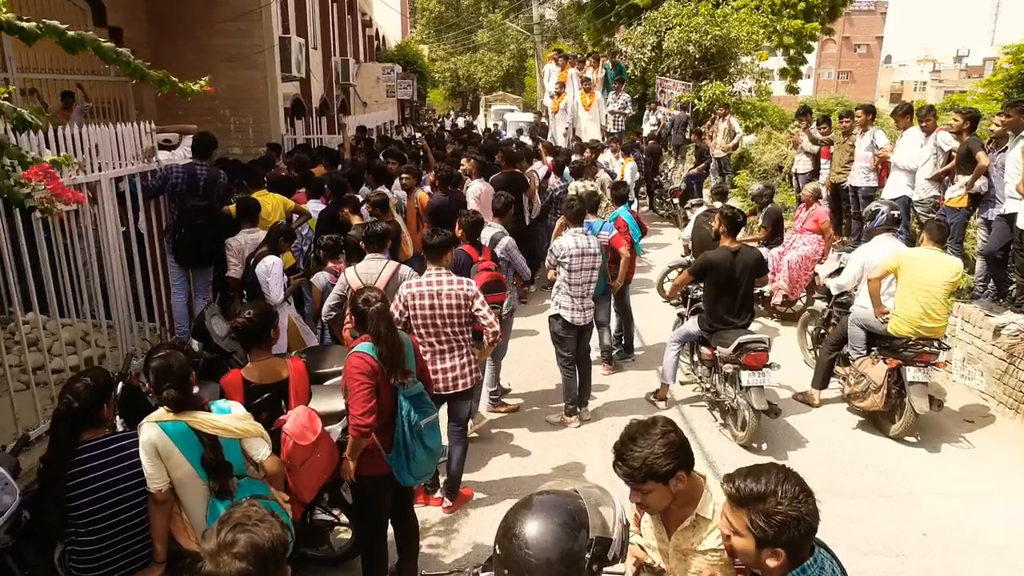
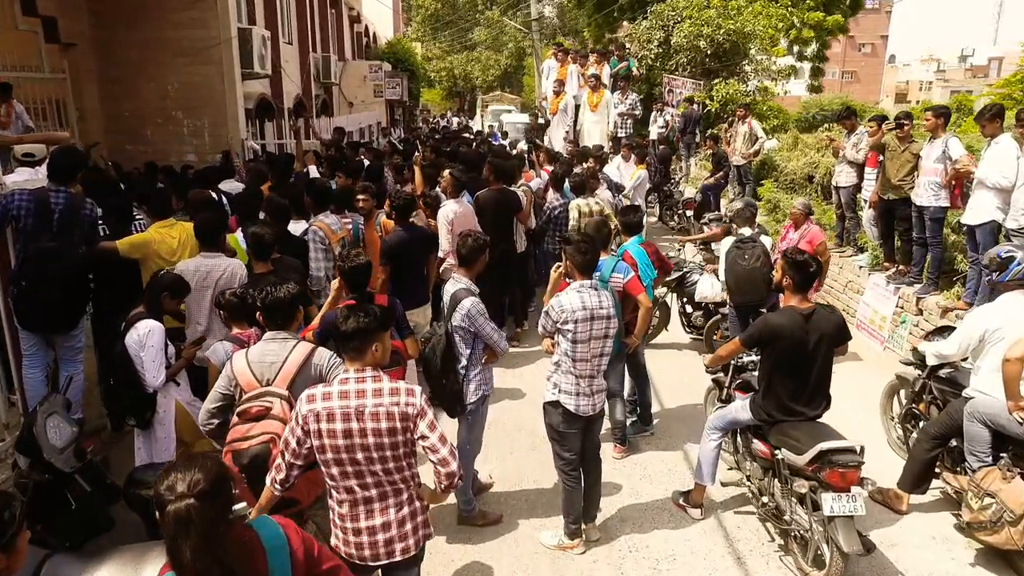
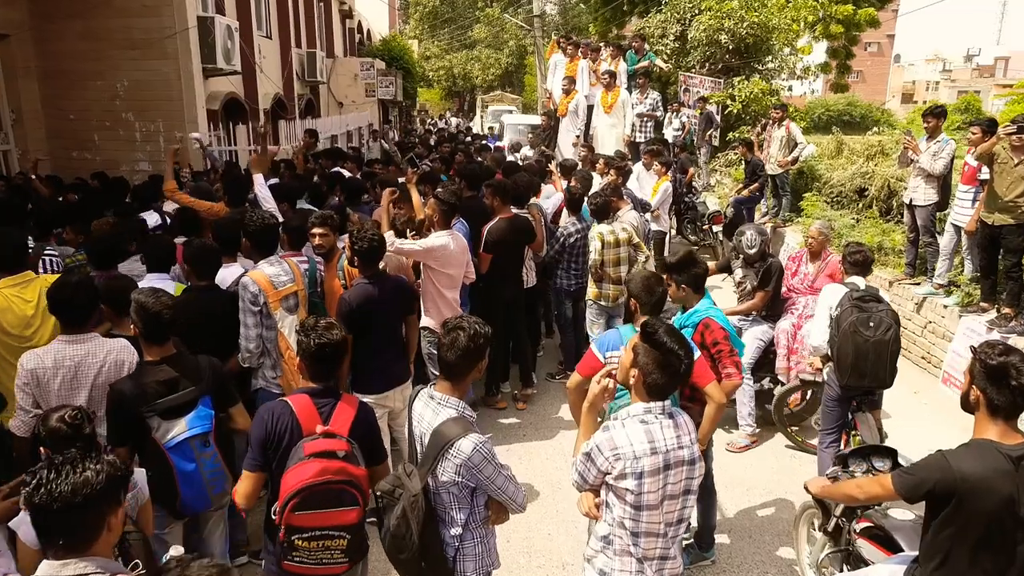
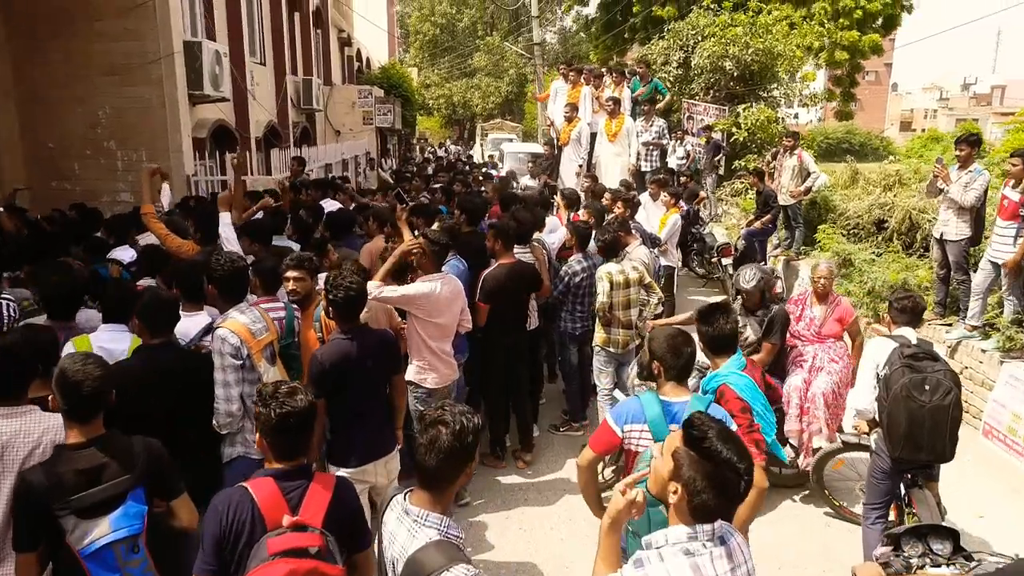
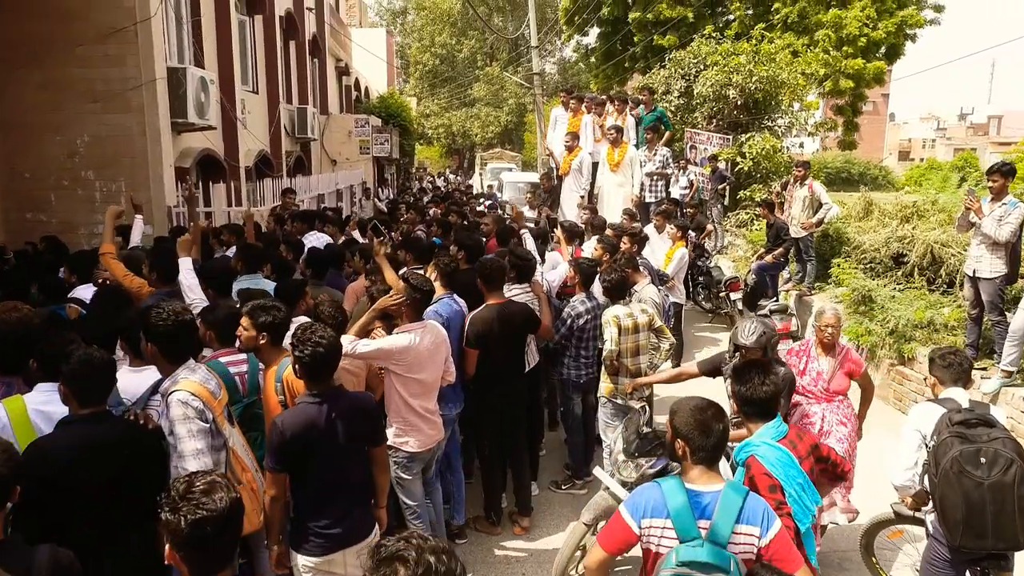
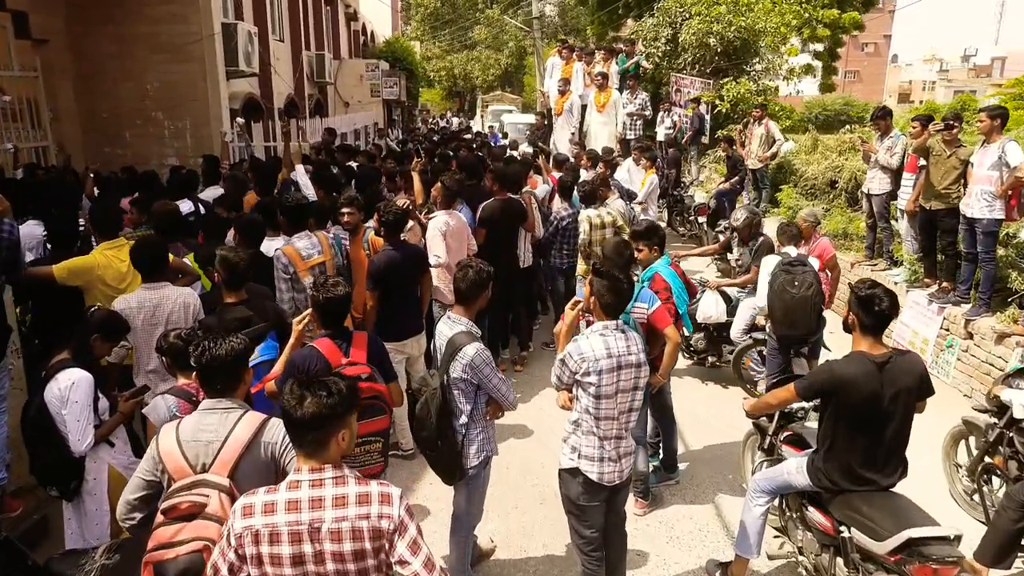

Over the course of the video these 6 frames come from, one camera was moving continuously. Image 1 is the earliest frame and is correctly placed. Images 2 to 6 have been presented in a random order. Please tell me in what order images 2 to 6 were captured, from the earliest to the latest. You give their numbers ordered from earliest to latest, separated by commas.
2, 6, 3, 4, 5
